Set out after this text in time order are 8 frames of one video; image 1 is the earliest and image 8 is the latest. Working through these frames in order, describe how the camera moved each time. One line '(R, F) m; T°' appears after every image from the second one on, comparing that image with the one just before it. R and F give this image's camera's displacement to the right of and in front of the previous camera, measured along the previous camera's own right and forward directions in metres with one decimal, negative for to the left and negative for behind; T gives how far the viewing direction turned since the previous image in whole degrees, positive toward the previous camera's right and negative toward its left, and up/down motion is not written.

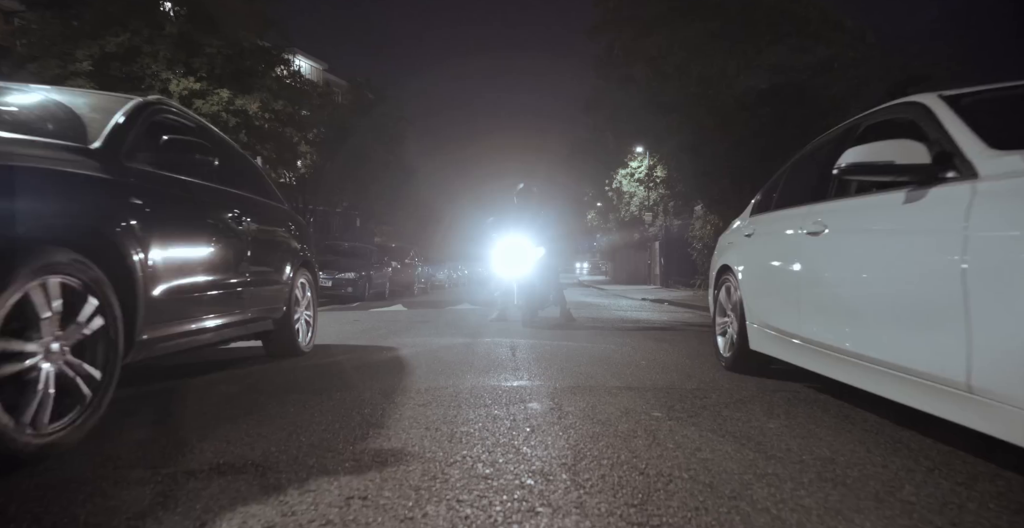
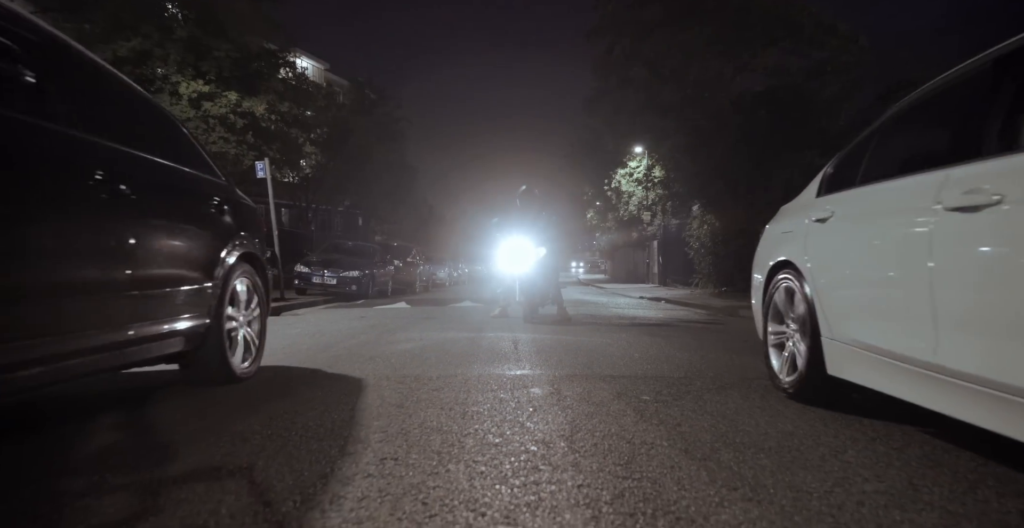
(0.0, -0.5) m; 0°
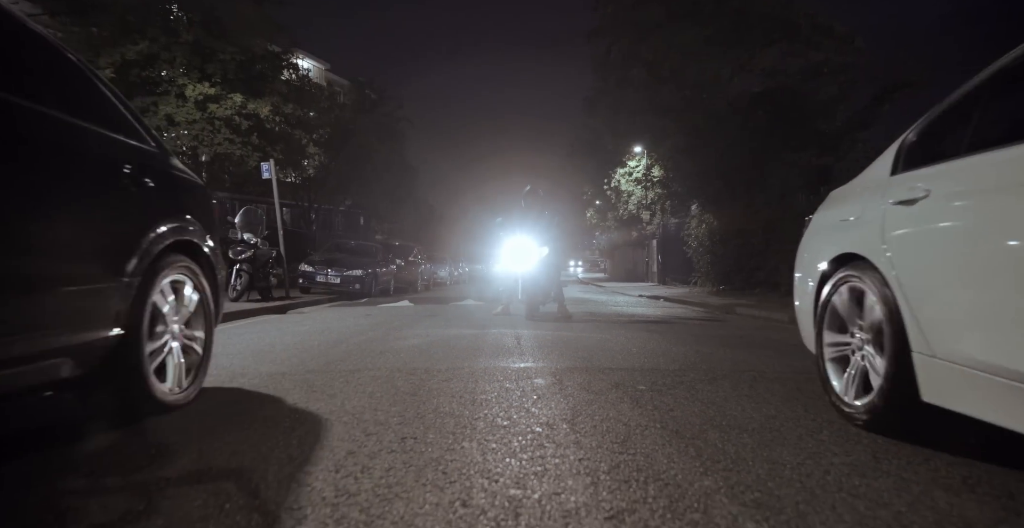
(0.0, -0.3) m; 0°
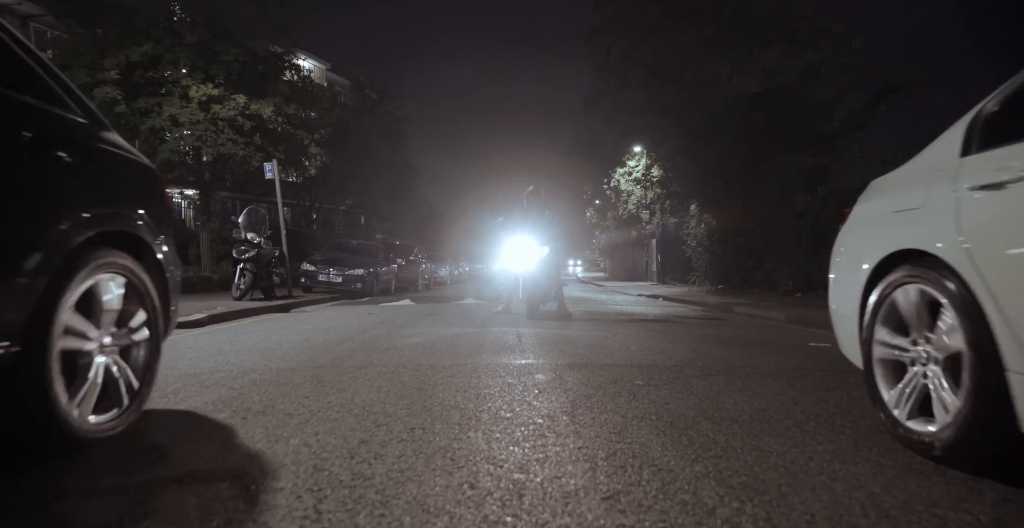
(0.0, -0.2) m; 0°
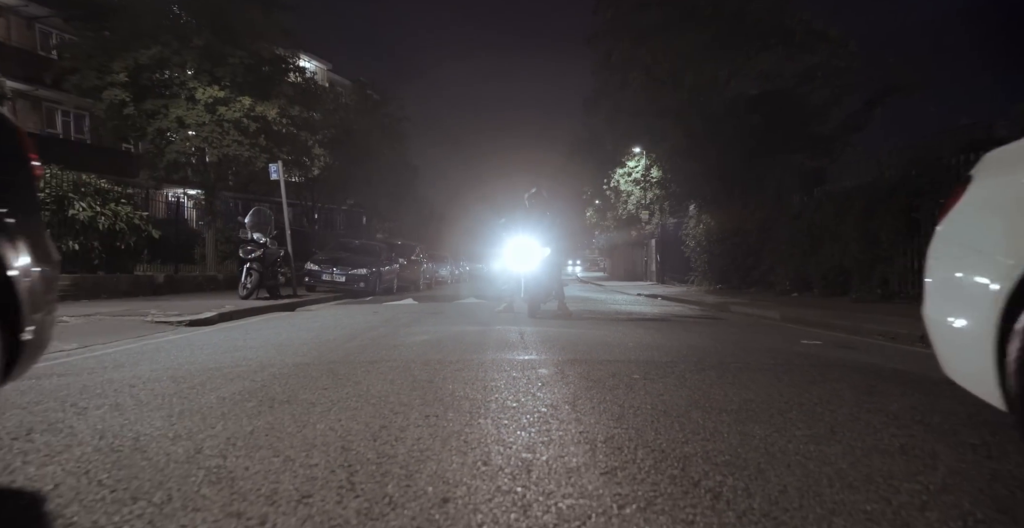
(0.0, -0.3) m; 0°
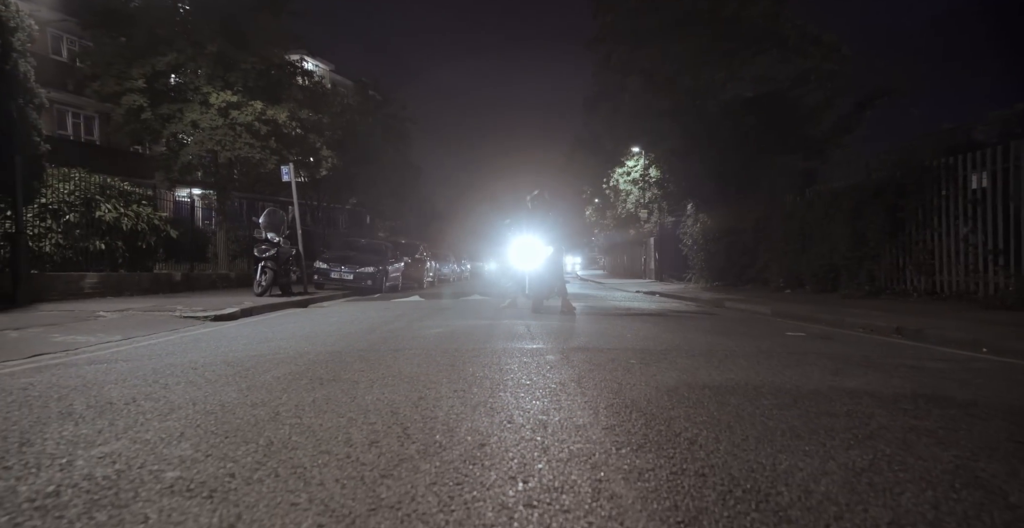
(-0.1, -0.7) m; 0°
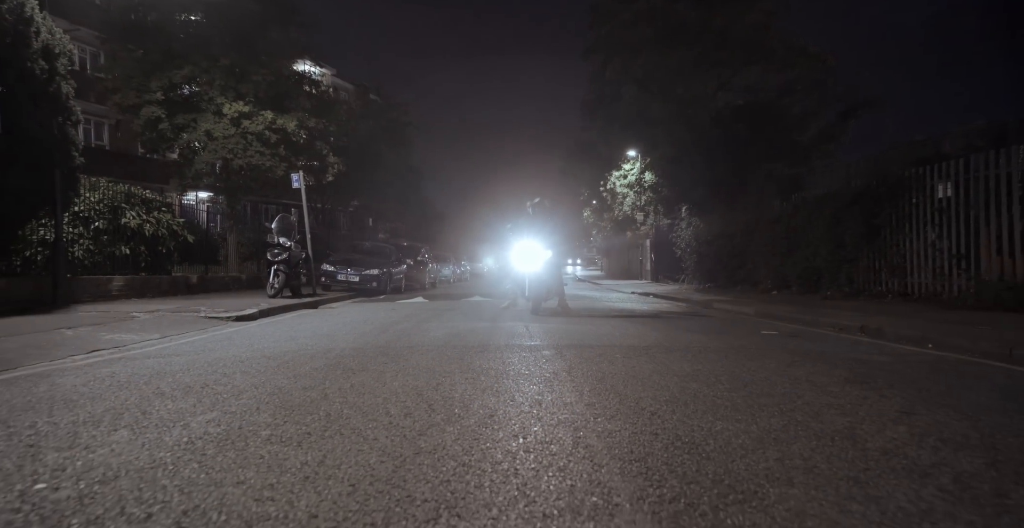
(0.0, -0.9) m; 0°
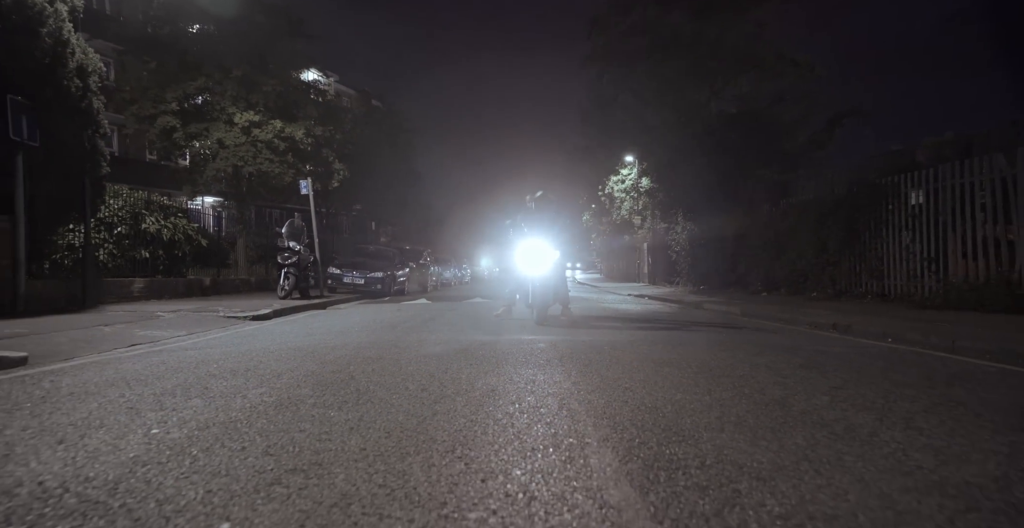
(0.0, -0.8) m; 0°
